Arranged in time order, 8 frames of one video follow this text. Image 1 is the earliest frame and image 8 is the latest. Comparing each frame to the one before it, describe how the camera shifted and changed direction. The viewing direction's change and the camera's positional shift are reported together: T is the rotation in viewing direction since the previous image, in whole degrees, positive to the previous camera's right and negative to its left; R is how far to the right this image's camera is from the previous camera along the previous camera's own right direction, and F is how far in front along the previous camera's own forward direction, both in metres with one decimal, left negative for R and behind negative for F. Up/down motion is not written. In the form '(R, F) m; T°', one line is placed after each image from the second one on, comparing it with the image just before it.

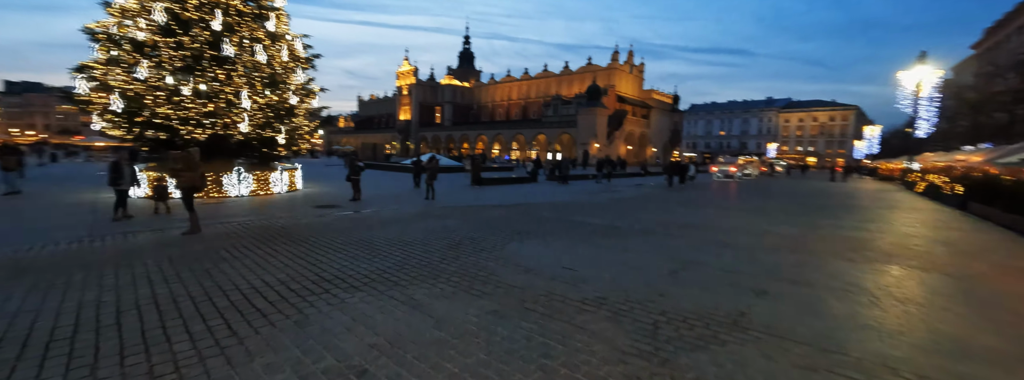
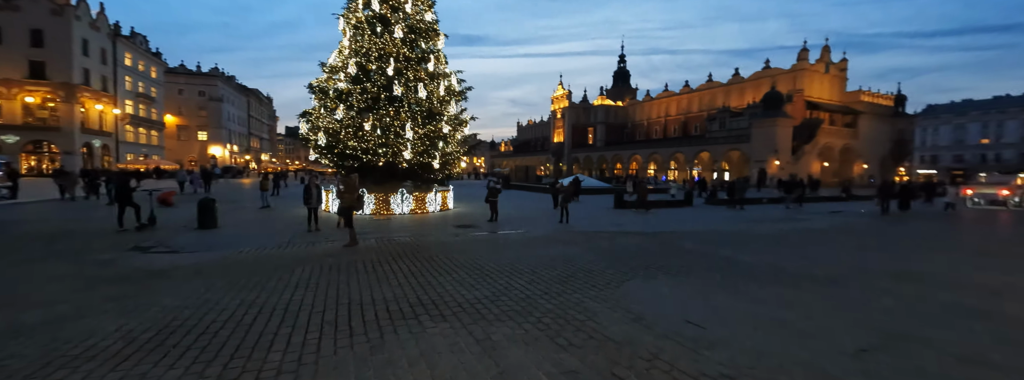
(+0.8, +1.2) m; -21°
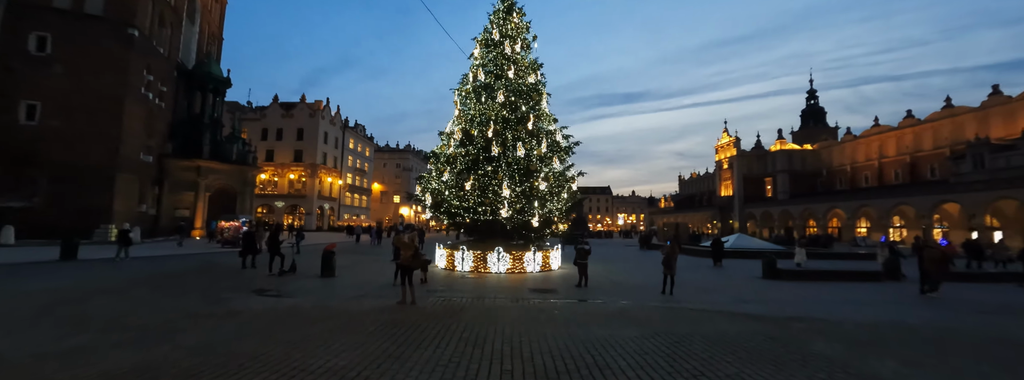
(+2.6, +2.2) m; -24°
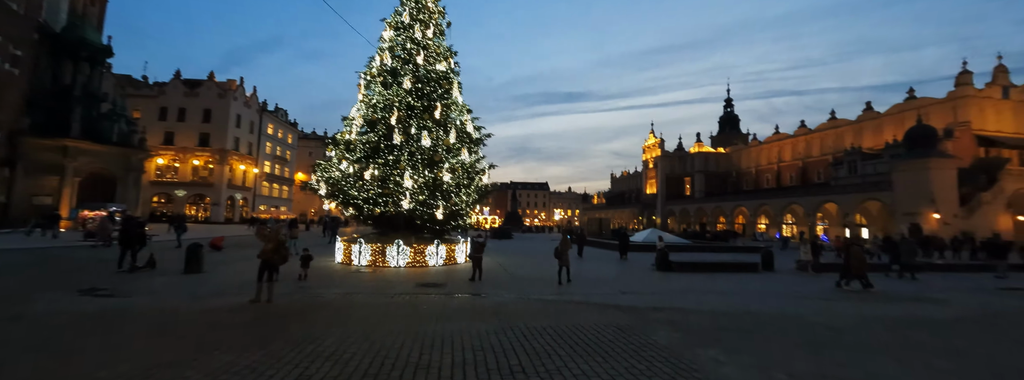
(+1.4, +0.4) m; +7°
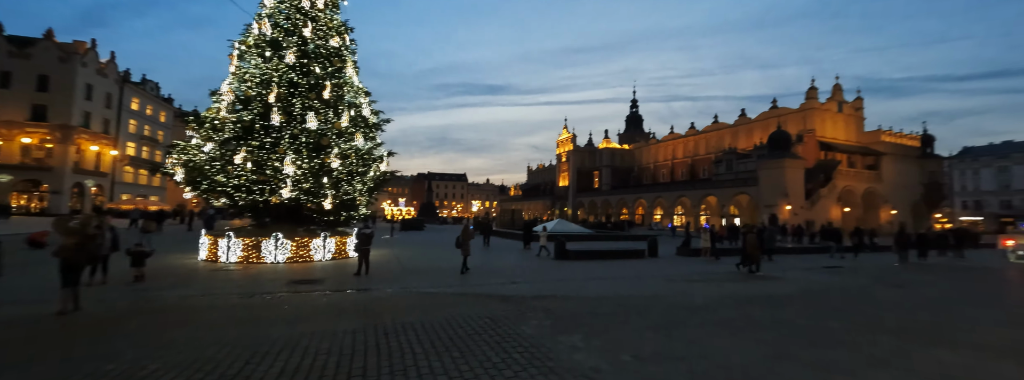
(+0.6, +0.1) m; +10°
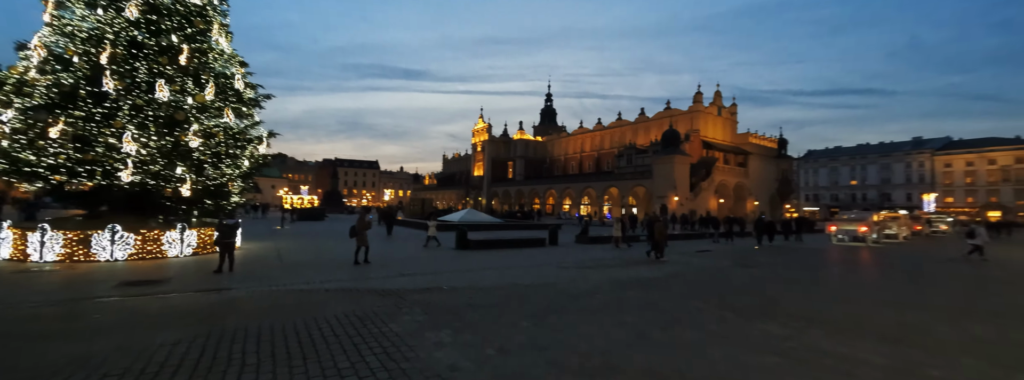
(+0.5, +0.2) m; +11°
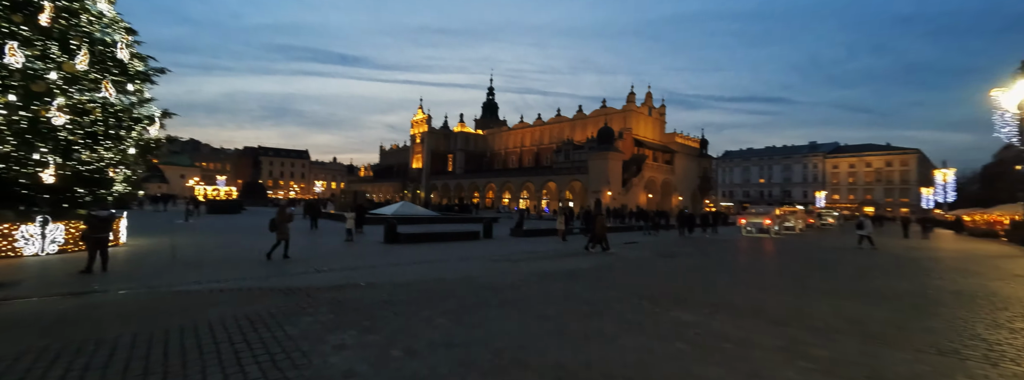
(+0.3, +0.2) m; +8°
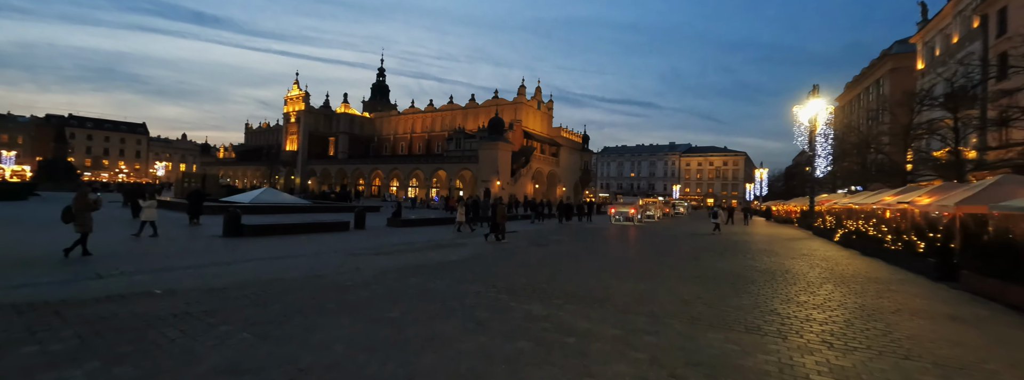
(+0.6, +0.5) m; +14°
